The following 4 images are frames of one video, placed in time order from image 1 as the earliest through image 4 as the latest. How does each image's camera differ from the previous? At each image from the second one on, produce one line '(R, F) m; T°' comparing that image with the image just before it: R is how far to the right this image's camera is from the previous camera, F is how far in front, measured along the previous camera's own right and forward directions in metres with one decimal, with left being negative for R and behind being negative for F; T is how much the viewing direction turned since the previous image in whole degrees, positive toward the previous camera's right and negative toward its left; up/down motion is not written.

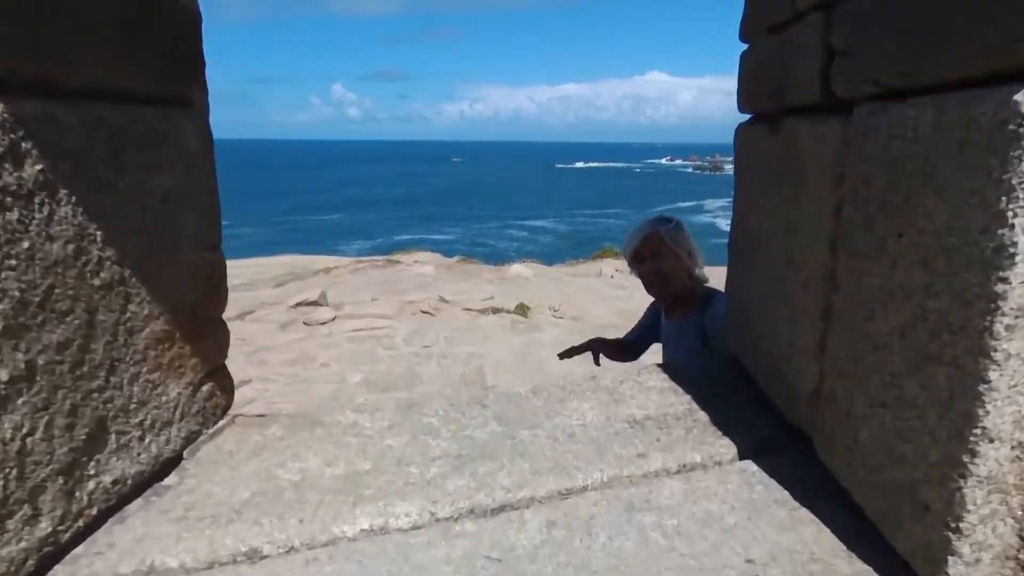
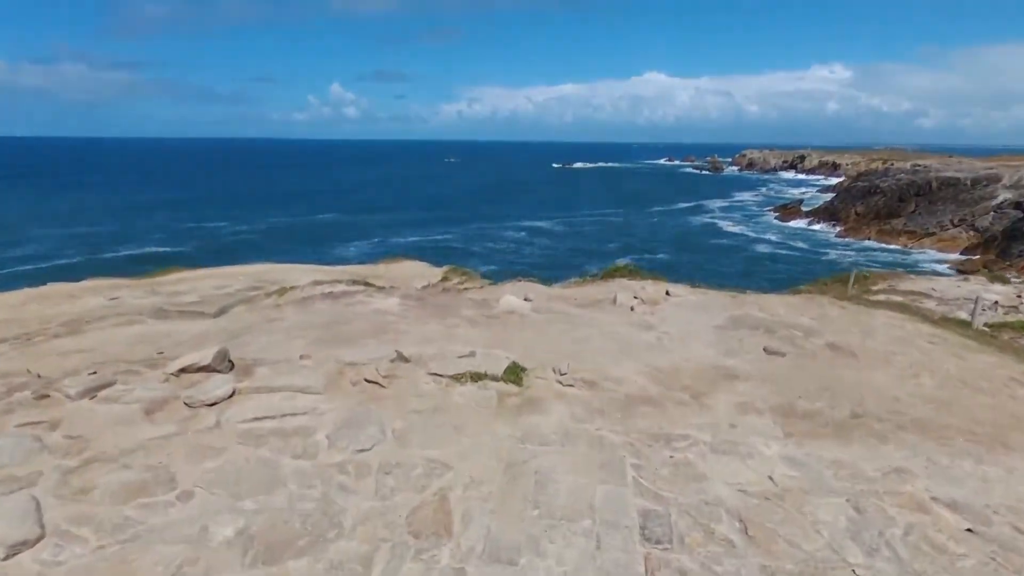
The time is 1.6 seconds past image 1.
(+0.1, +3.3) m; 0°
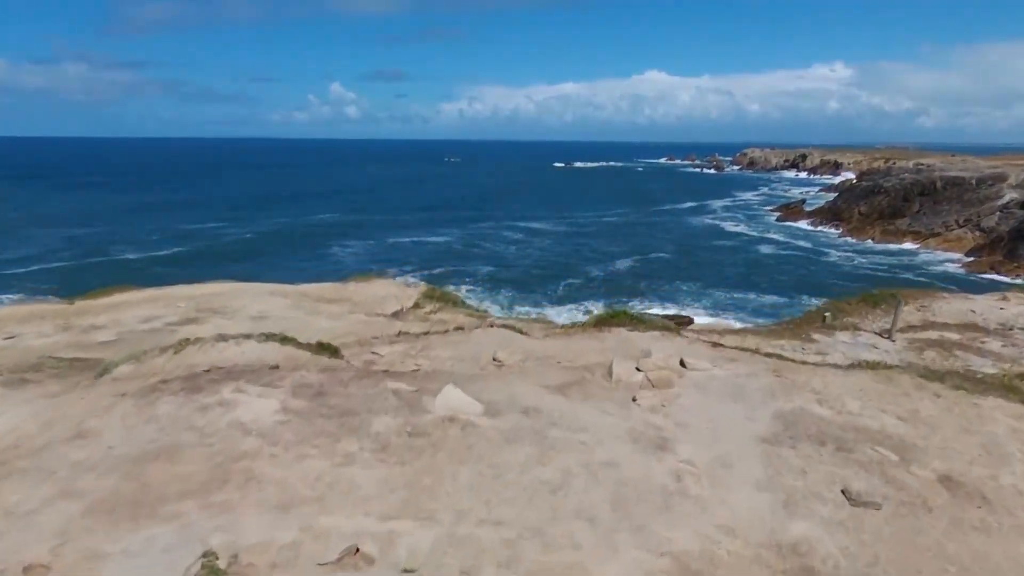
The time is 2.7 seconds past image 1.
(+0.6, +3.6) m; 0°
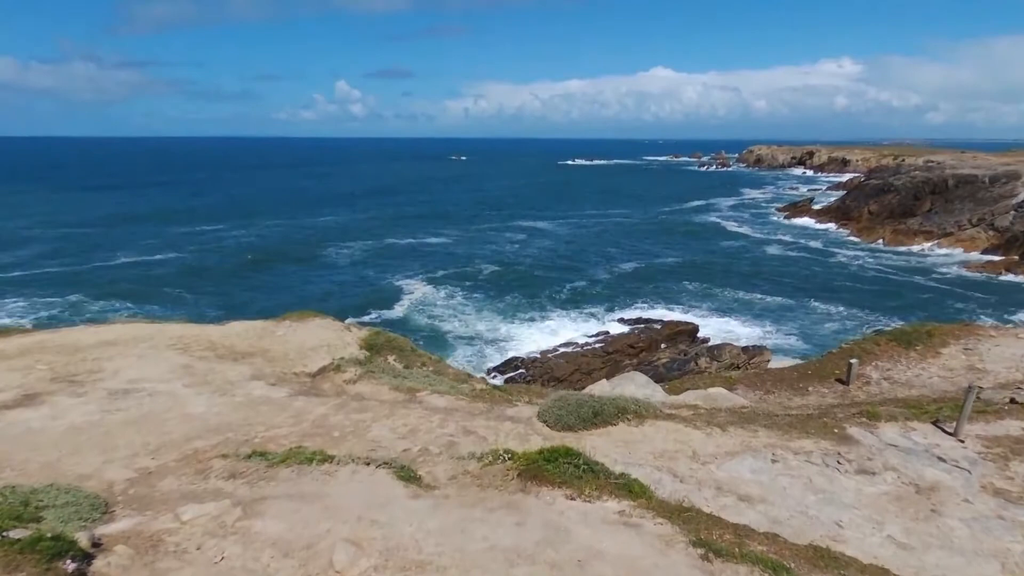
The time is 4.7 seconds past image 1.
(+1.6, +4.8) m; -1°
